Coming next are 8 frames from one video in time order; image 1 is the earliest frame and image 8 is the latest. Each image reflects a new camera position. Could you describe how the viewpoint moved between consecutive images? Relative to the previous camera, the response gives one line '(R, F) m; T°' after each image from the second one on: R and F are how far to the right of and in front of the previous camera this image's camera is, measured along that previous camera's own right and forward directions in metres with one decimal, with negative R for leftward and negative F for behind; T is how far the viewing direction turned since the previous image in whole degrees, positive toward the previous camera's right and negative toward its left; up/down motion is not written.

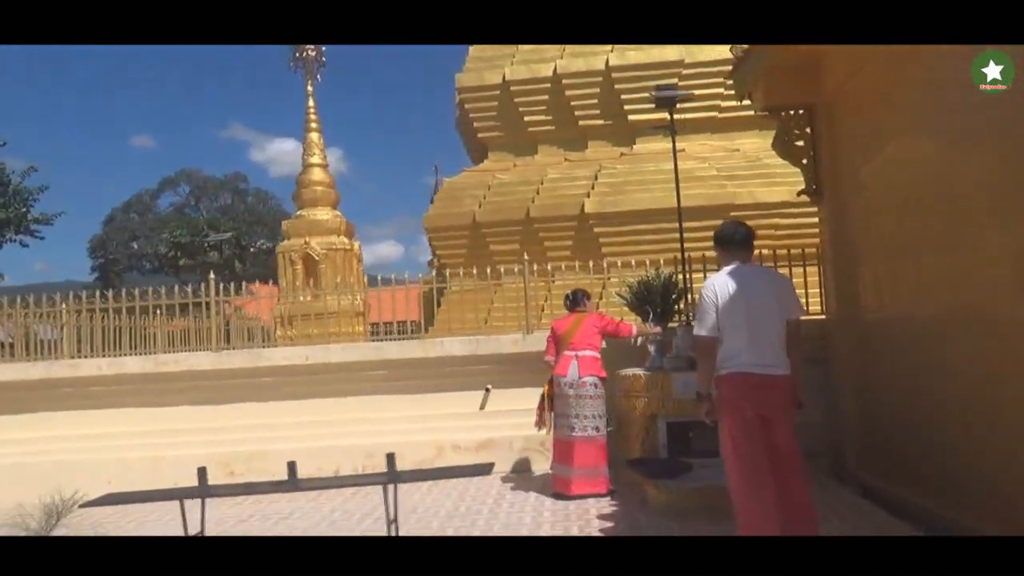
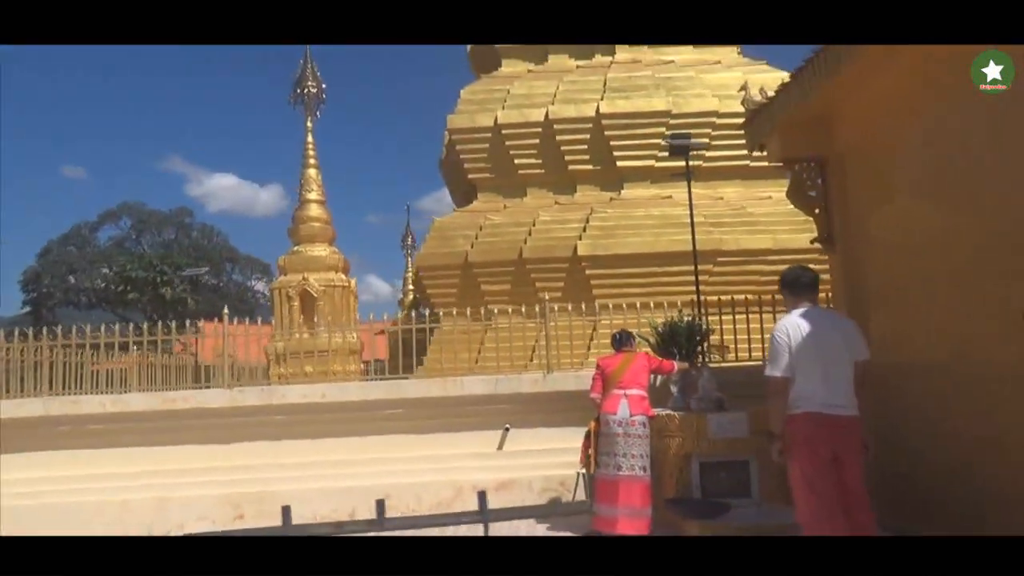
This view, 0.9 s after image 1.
(-0.6, 0.0) m; +4°
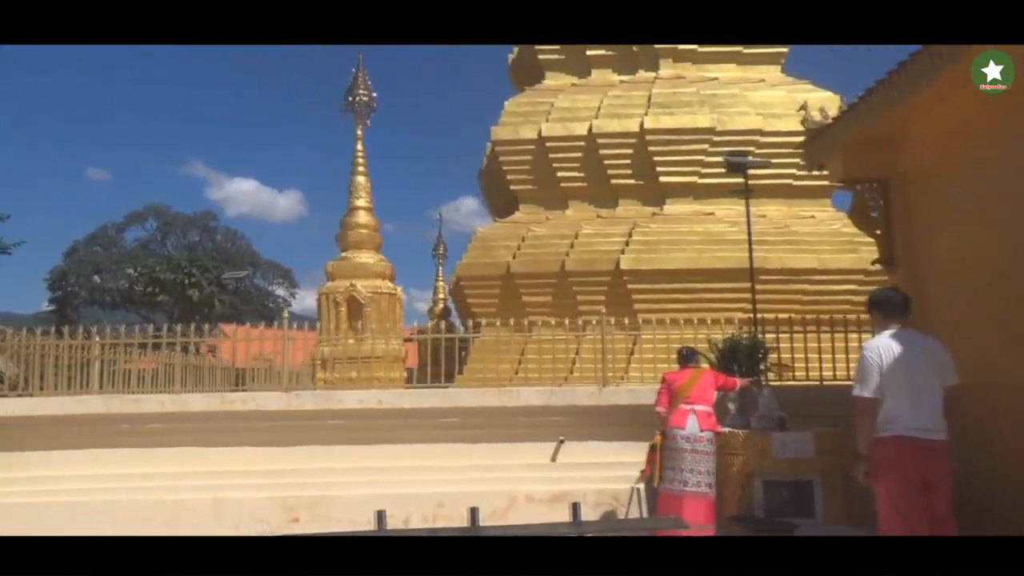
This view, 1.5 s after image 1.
(-0.3, 0.0) m; -1°
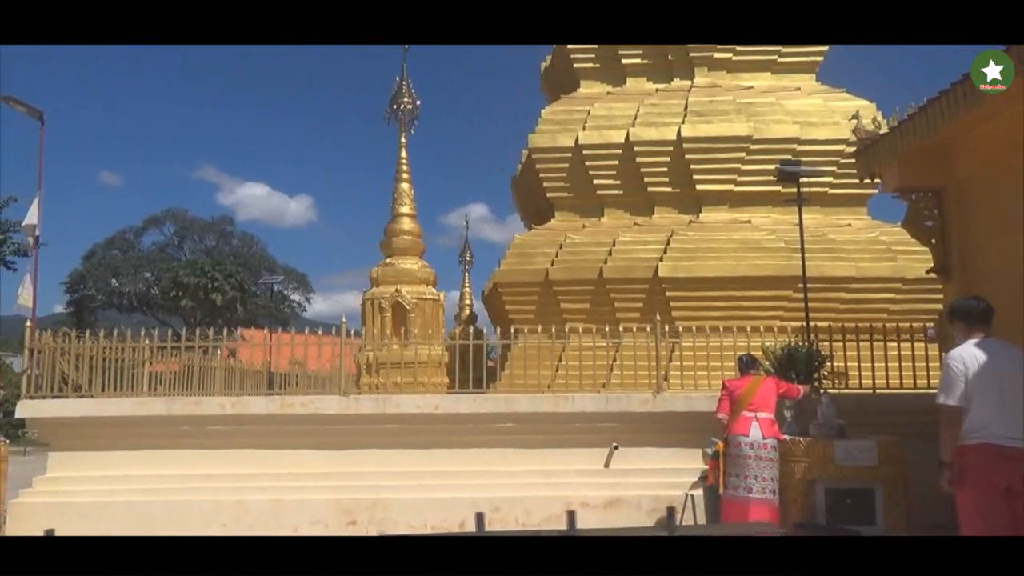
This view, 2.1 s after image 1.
(-0.3, -0.1) m; -1°
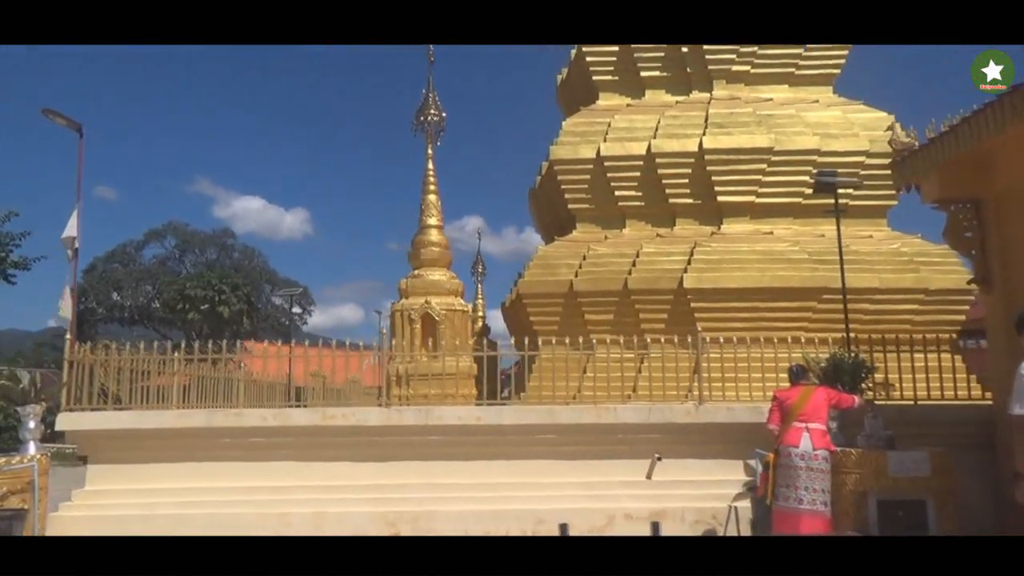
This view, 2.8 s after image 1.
(-0.3, 0.0) m; 0°
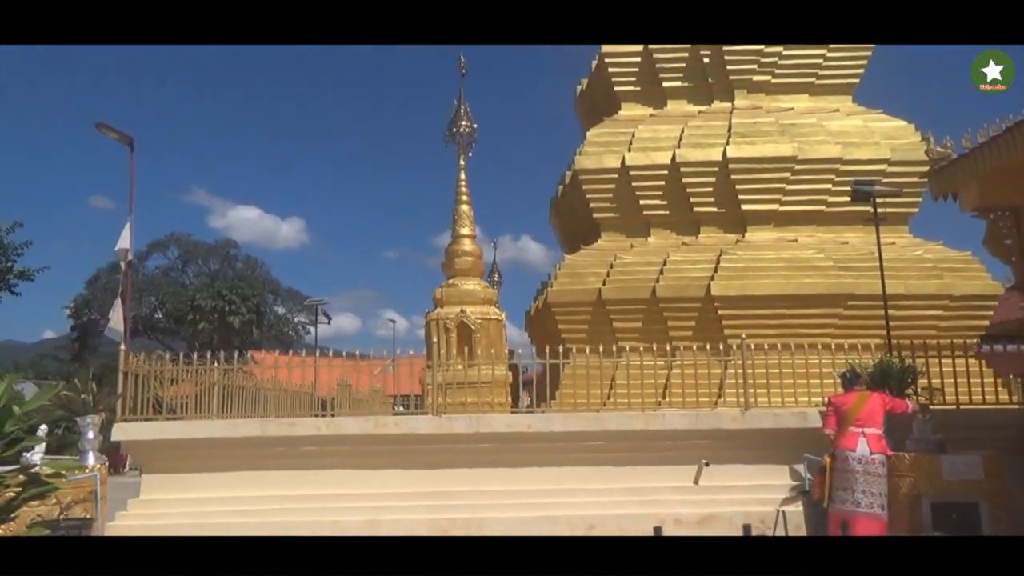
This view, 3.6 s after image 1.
(-0.4, -0.1) m; 0°
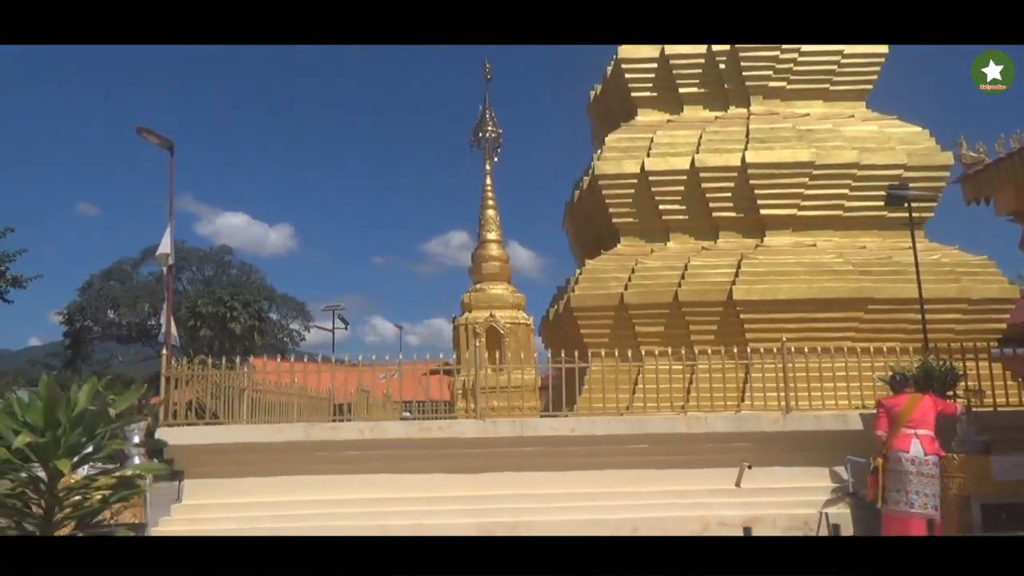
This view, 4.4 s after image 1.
(-0.4, 0.0) m; +1°
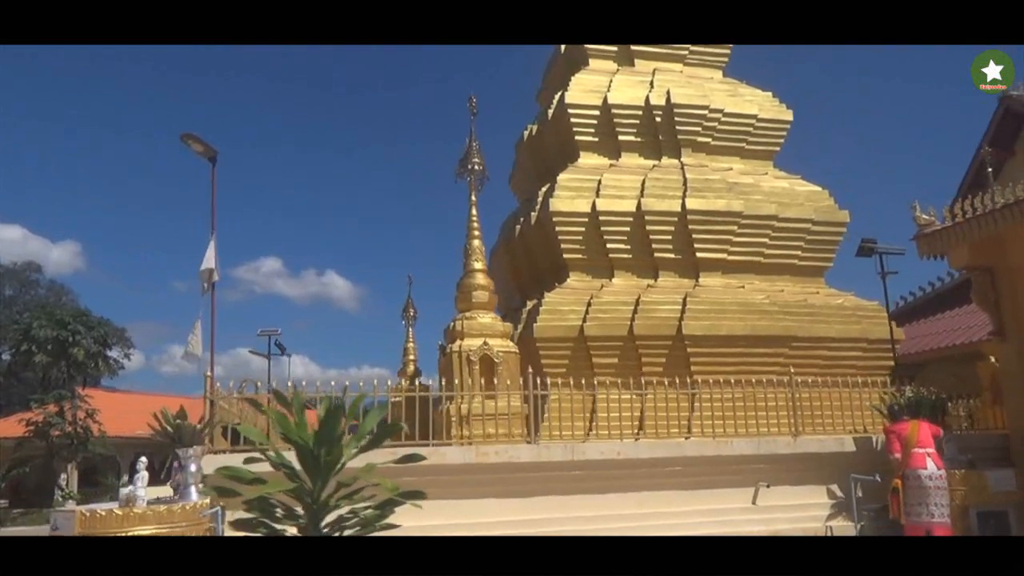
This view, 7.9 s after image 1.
(-1.9, 0.0) m; +13°
